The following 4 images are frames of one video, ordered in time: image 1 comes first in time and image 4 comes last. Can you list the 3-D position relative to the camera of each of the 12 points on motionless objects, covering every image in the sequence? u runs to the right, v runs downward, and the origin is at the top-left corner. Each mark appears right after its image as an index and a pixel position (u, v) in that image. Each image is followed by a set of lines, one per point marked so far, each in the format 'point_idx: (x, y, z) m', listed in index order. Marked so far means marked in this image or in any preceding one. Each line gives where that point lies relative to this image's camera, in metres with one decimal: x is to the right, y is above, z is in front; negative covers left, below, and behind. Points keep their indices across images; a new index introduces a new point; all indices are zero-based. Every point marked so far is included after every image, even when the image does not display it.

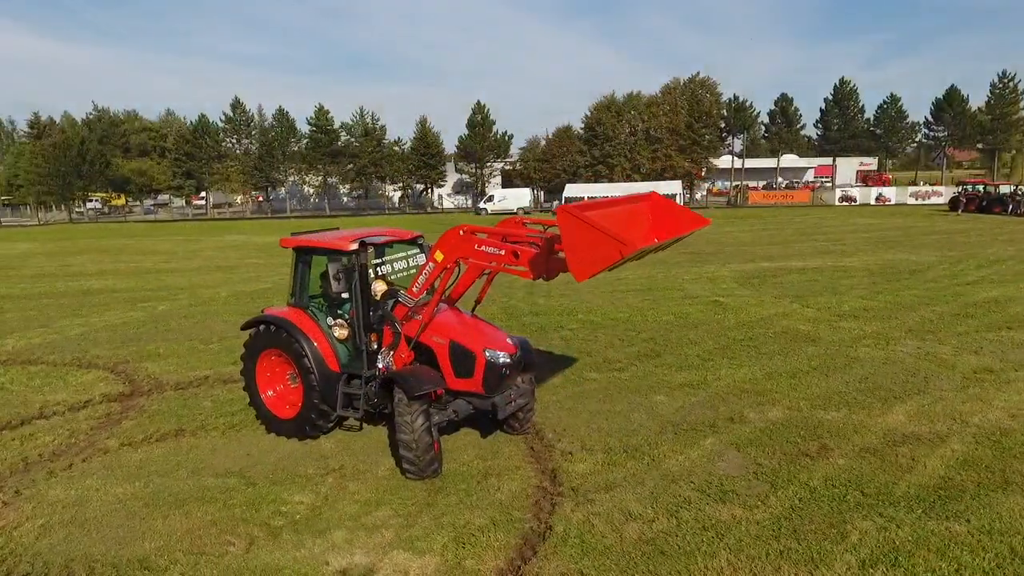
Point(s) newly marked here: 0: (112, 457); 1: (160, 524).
0: (-3.9, -1.7, +6.2) m
1: (-2.8, -1.8, +4.9) m
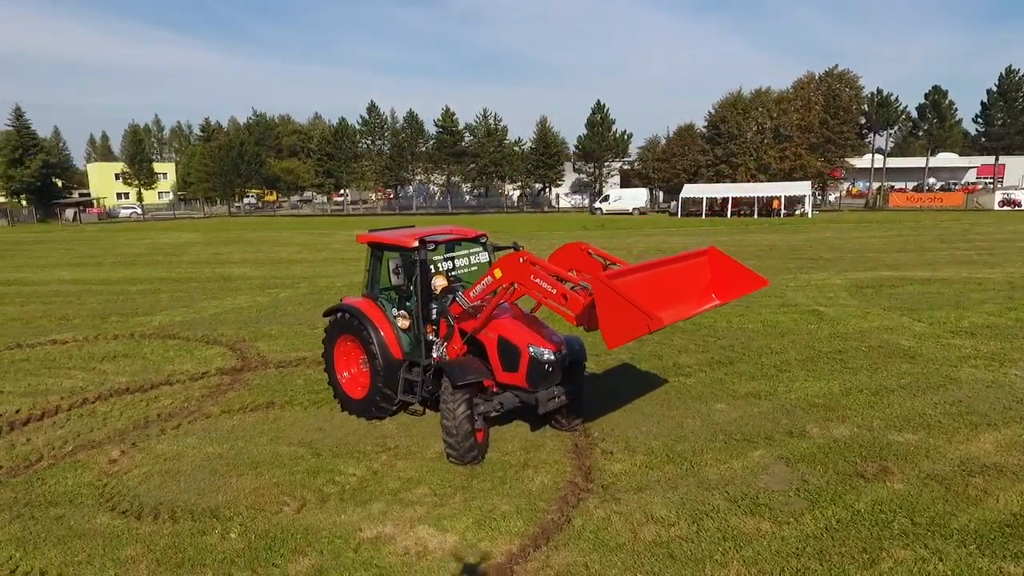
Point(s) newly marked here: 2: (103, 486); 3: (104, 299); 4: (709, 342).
0: (-3.4, -1.5, +7.2) m
1: (-2.5, -1.7, +5.7) m
2: (-3.7, -1.8, +5.7) m
3: (-10.0, -0.3, +15.4) m
4: (+2.9, -0.8, +9.4) m
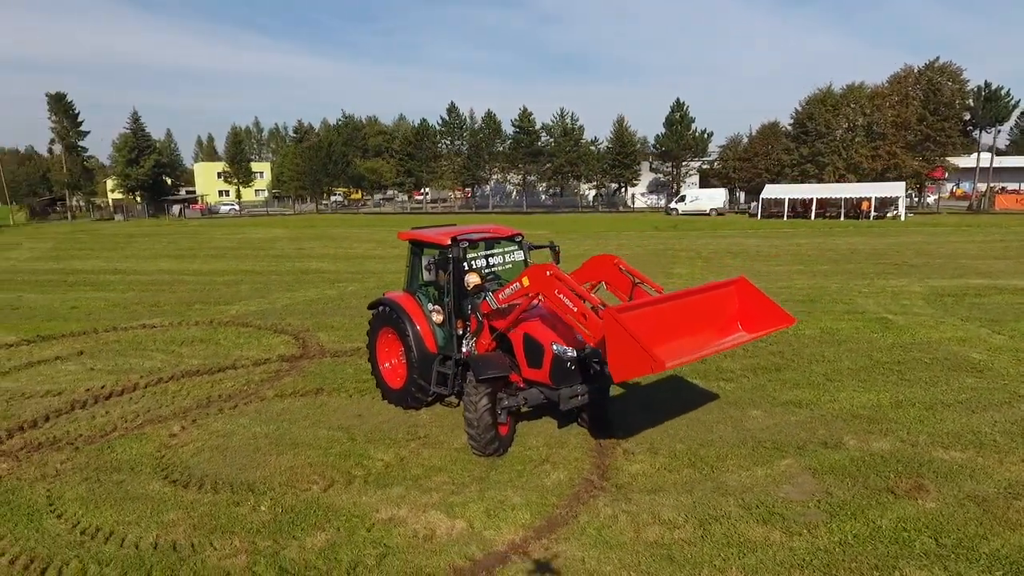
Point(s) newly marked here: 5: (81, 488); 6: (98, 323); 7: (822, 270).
0: (-3.0, -1.4, +7.7) m
1: (-2.3, -1.7, +6.1) m
2: (-3.5, -1.7, +6.3) m
3: (-8.5, 0.0, +16.7) m
4: (+3.5, -0.9, +9.1) m
5: (-3.9, -1.8, +5.6) m
6: (-8.4, -0.7, +12.8) m
7: (+8.3, +0.5, +17.0) m
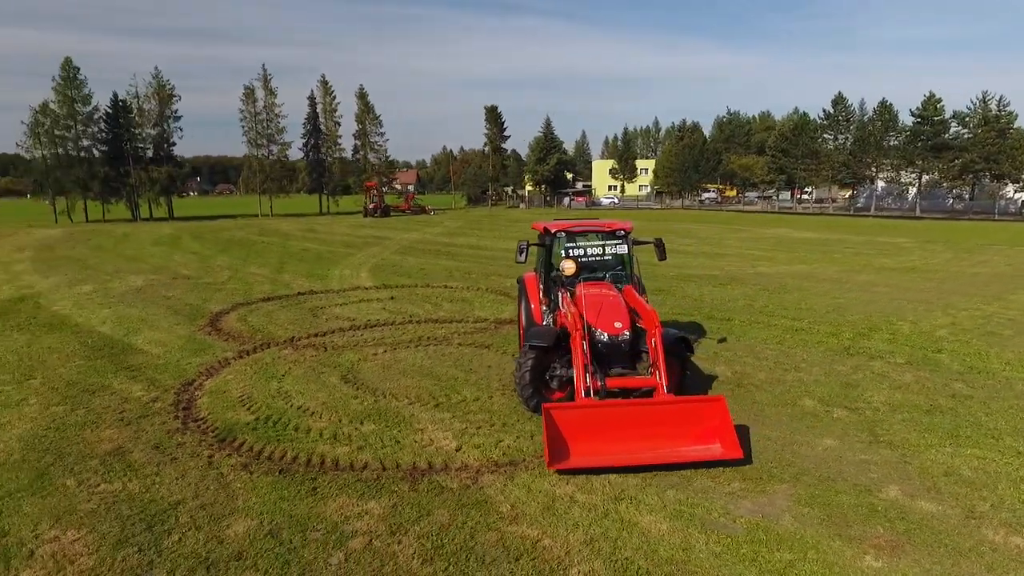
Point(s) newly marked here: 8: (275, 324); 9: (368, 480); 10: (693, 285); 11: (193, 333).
0: (-1.0, -0.9, +10.1) m
1: (-1.4, -1.2, +8.4) m
2: (-2.3, -1.1, +9.2) m
3: (-0.1, +0.8, +20.5) m
4: (+5.1, -1.2, +7.4) m
5: (-3.0, -1.2, +8.9) m
6: (-2.4, +0.2, +17.3) m
7: (+13.7, -0.6, +11.1) m
8: (-4.5, -0.7, +11.9) m
9: (-1.3, -1.7, +5.5) m
10: (+4.4, +0.1, +15.2) m
11: (-5.7, -0.8, +11.3) m
